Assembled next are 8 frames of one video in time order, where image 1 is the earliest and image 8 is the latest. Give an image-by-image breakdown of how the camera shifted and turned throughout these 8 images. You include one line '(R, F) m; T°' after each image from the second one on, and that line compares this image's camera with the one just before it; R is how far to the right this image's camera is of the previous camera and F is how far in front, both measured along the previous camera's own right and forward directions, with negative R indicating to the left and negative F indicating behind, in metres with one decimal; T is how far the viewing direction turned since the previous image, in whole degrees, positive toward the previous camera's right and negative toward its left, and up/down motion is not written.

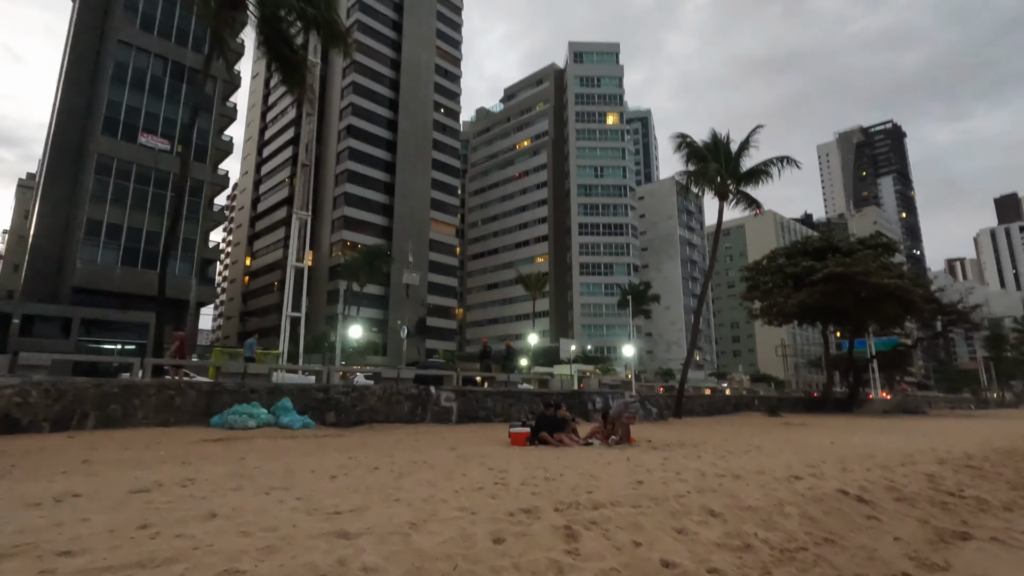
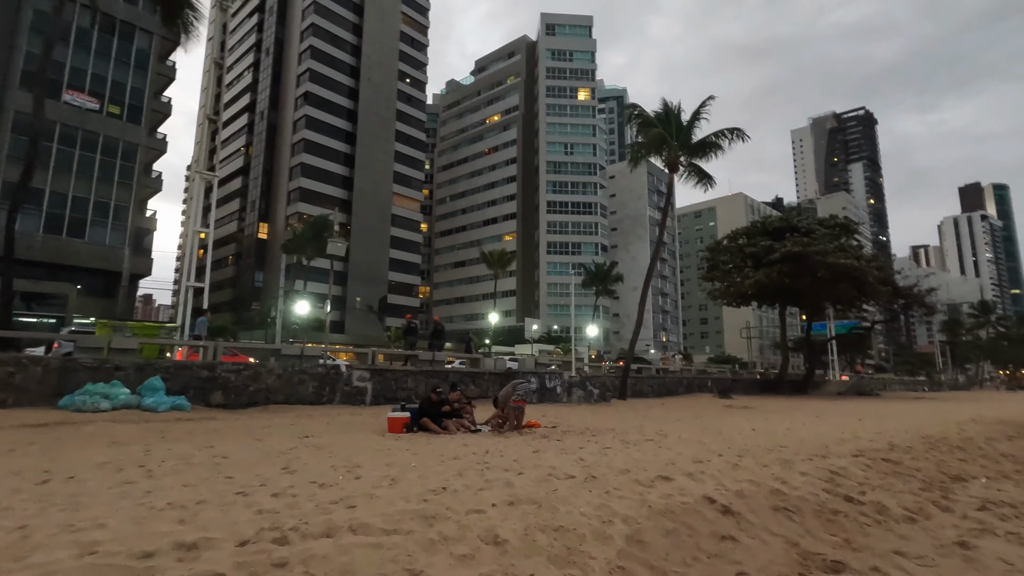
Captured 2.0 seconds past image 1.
(+1.3, +1.1) m; +2°
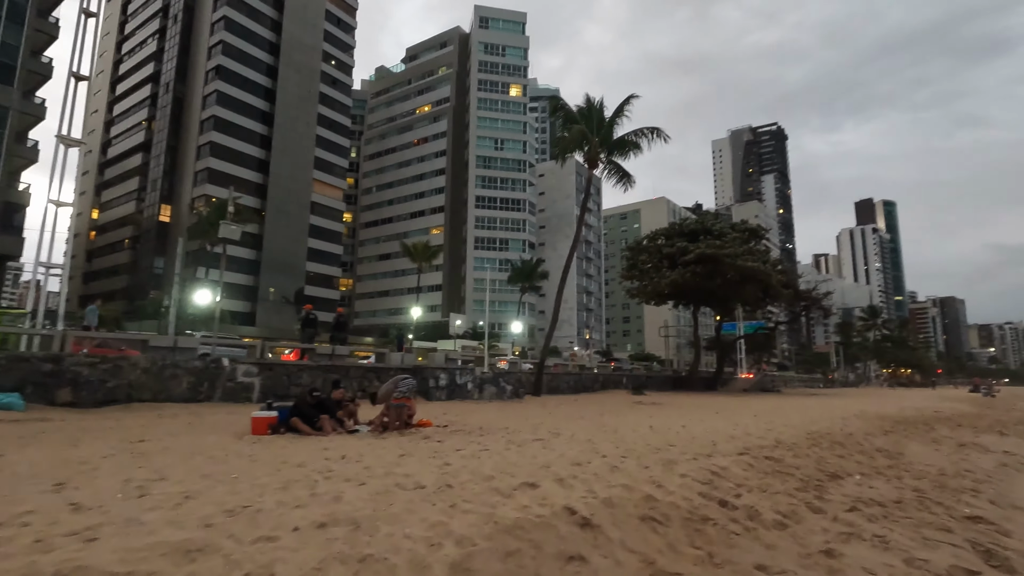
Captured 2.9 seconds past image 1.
(+0.5, +0.5) m; +7°
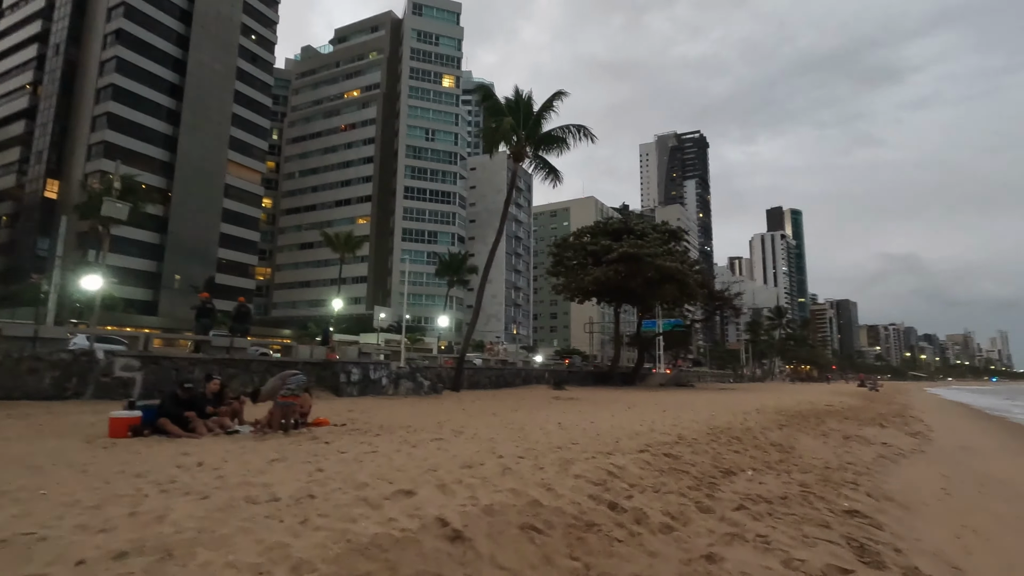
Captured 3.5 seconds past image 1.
(+0.3, +0.3) m; +7°
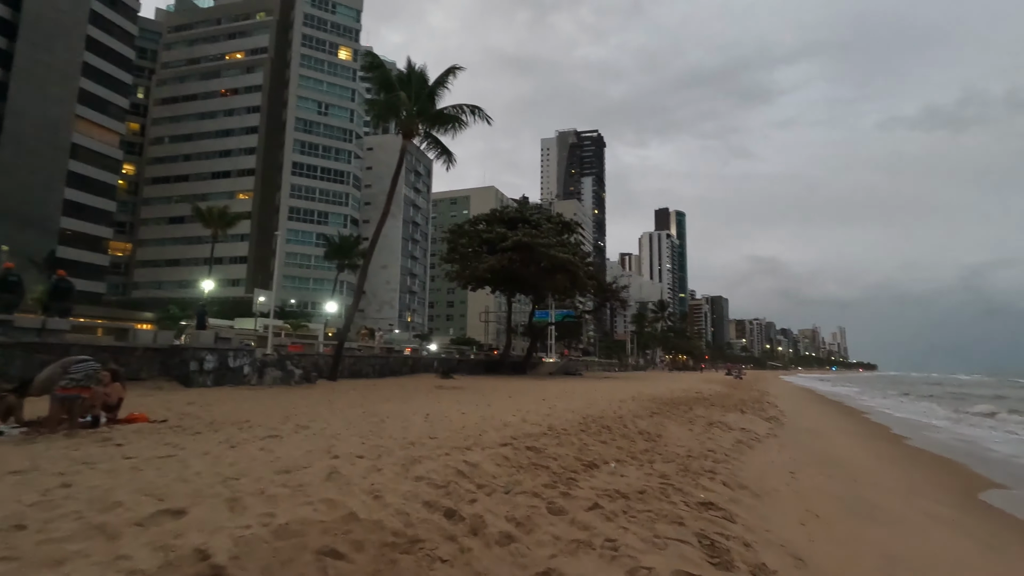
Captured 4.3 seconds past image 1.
(+0.5, +0.6) m; +10°
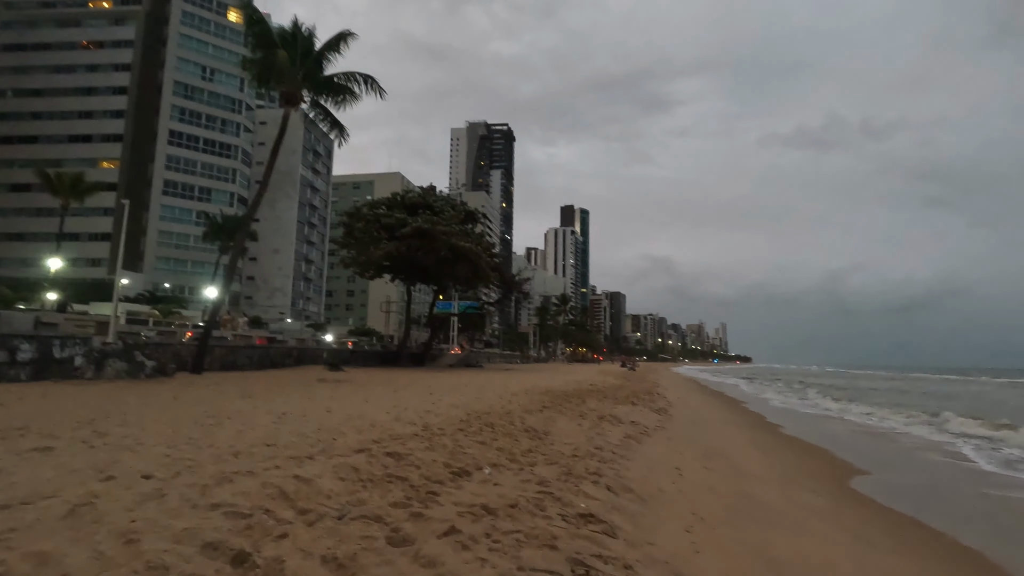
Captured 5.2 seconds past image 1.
(+0.4, +0.9) m; +9°
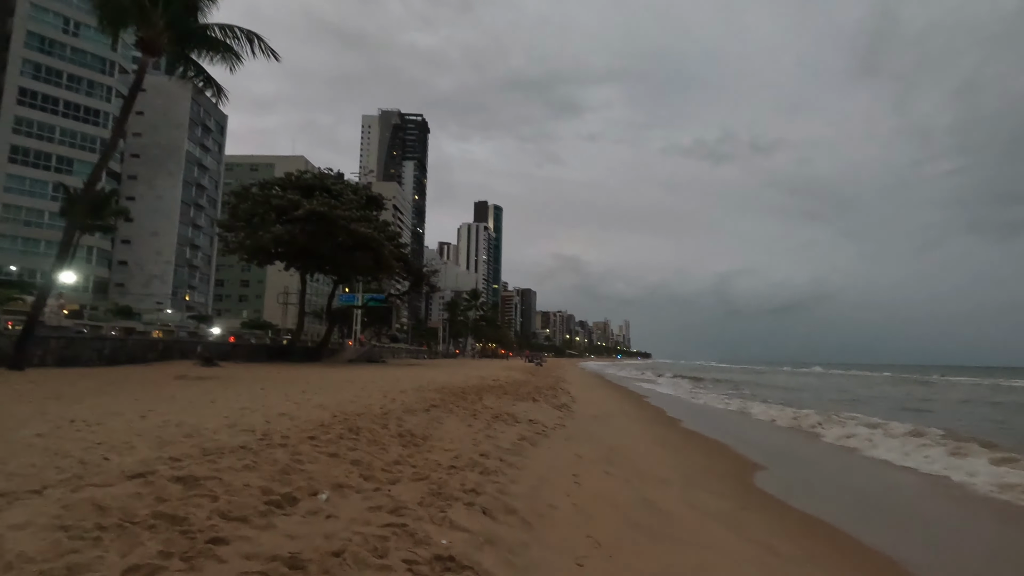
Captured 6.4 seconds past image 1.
(+0.5, +1.2) m; +9°
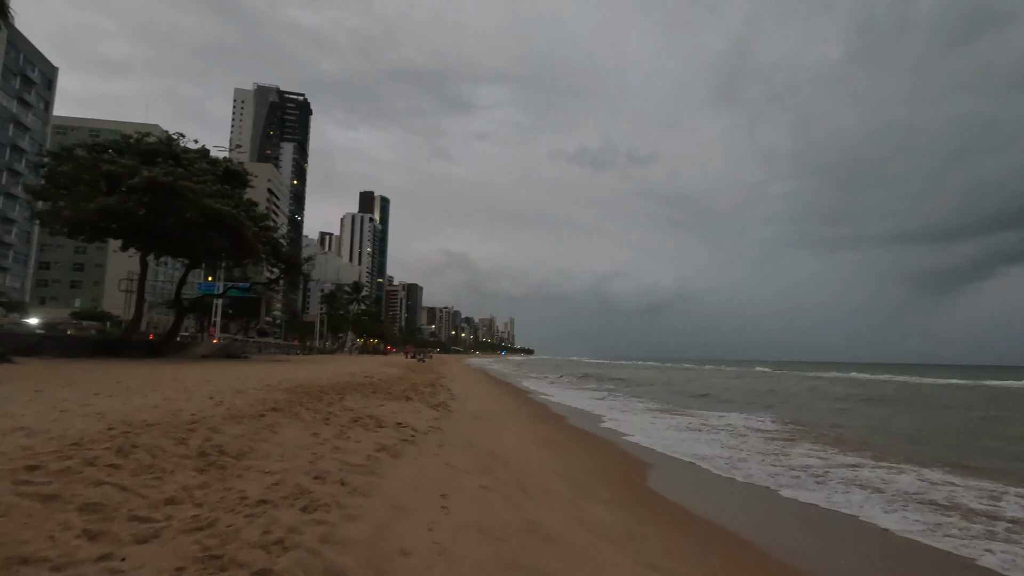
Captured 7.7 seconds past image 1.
(+0.3, +1.5) m; +11°
